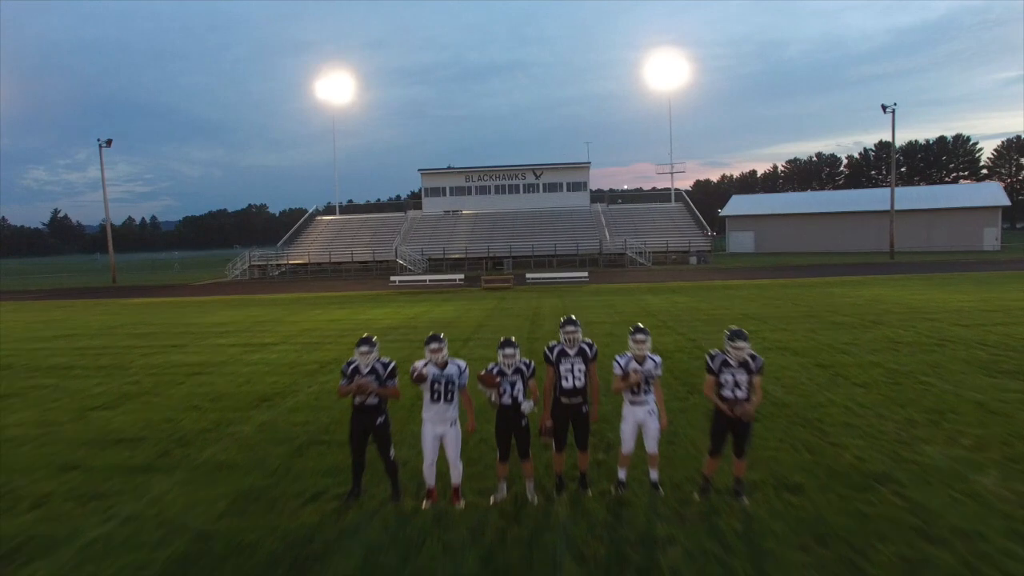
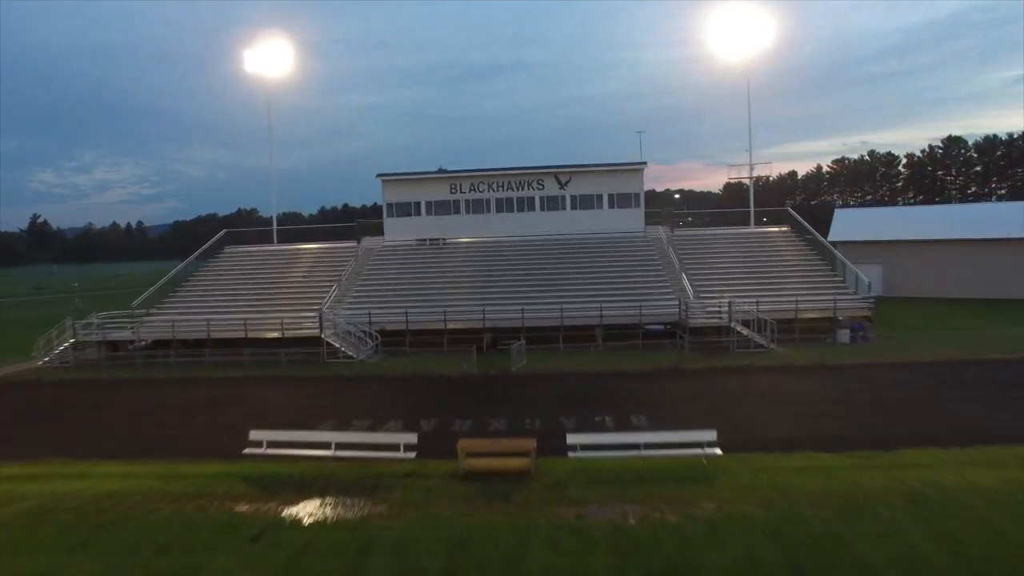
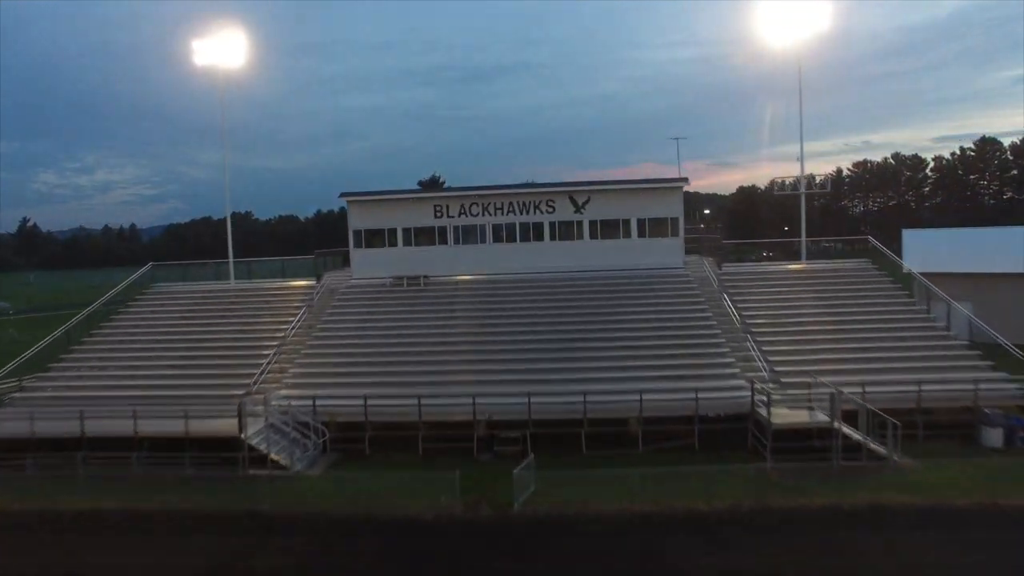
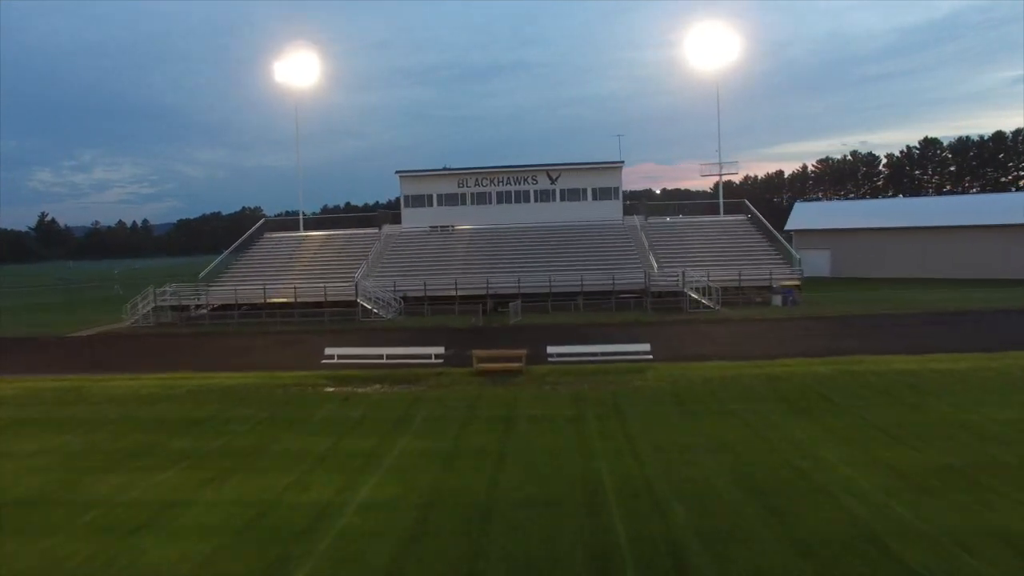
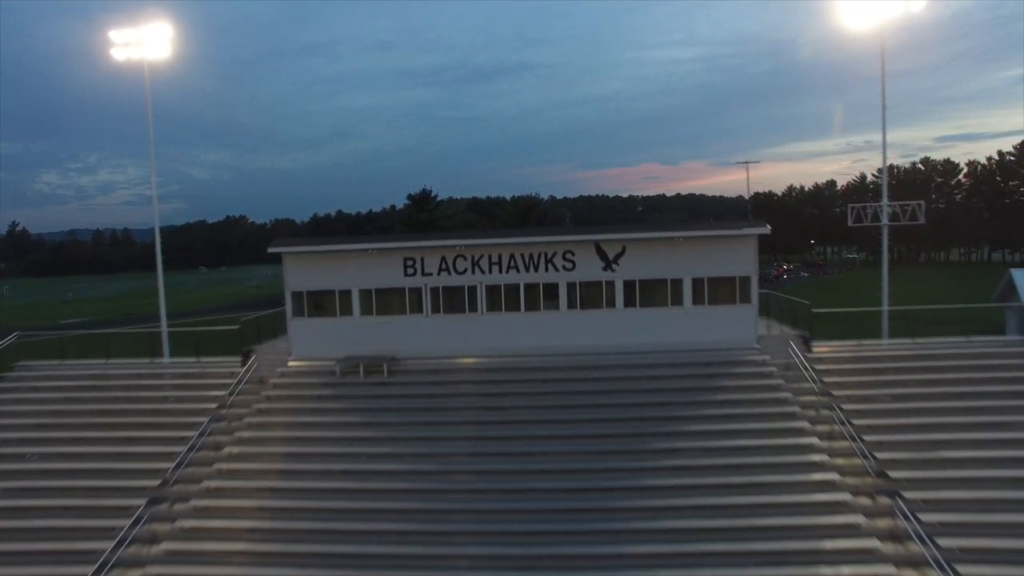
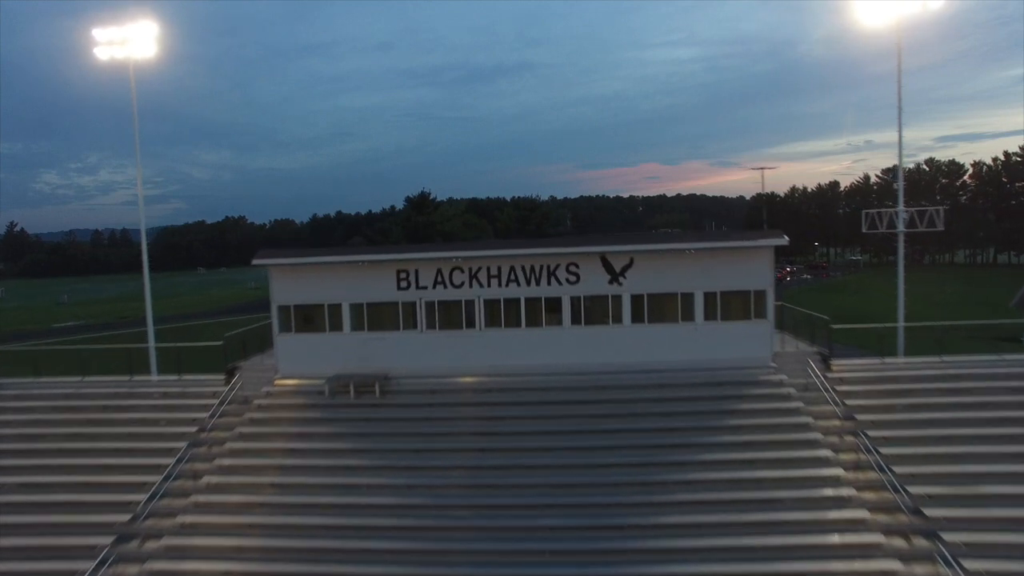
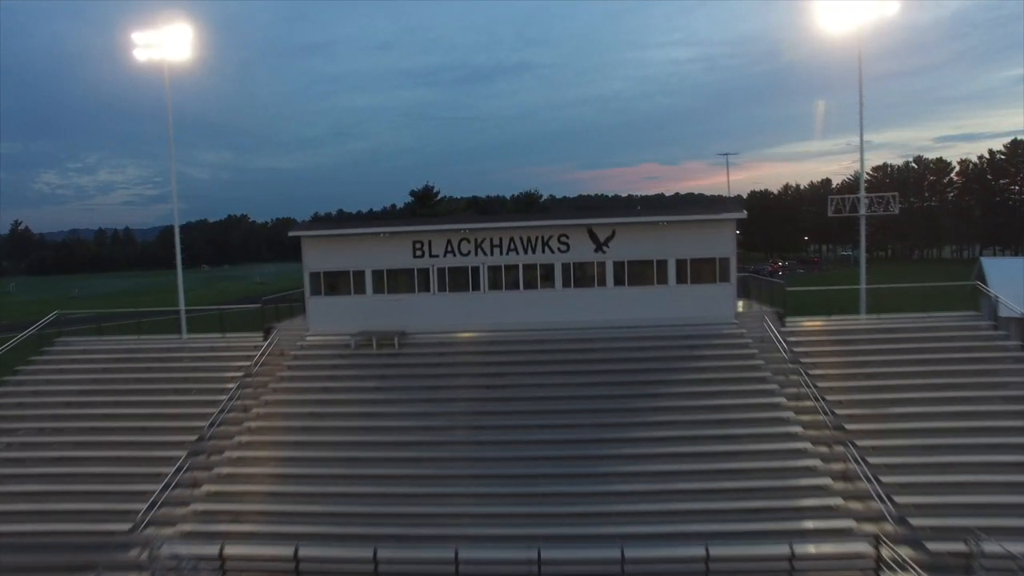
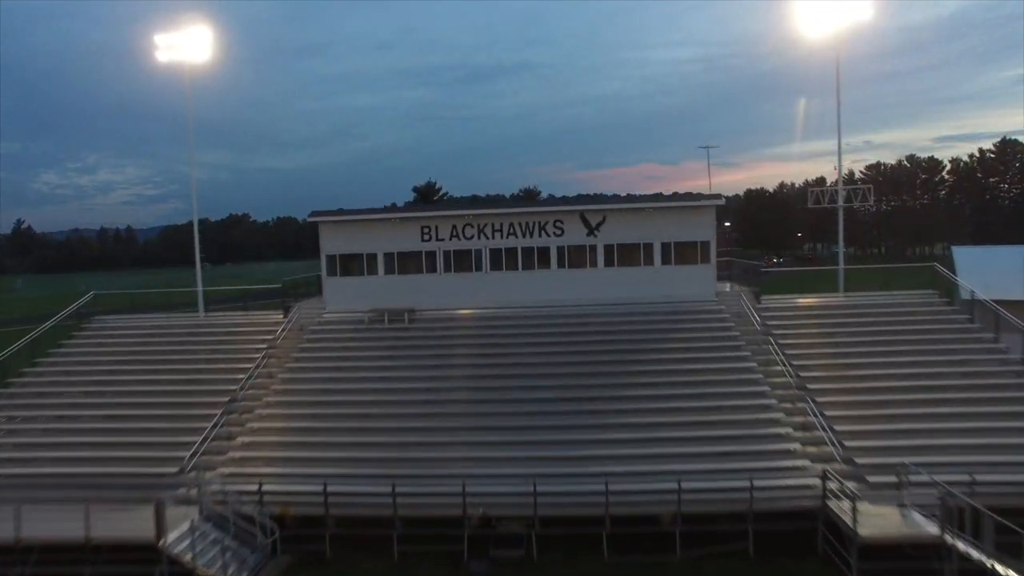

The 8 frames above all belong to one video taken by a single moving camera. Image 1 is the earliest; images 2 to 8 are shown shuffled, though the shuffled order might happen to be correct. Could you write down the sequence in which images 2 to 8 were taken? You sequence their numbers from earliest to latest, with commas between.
4, 2, 3, 8, 7, 5, 6
